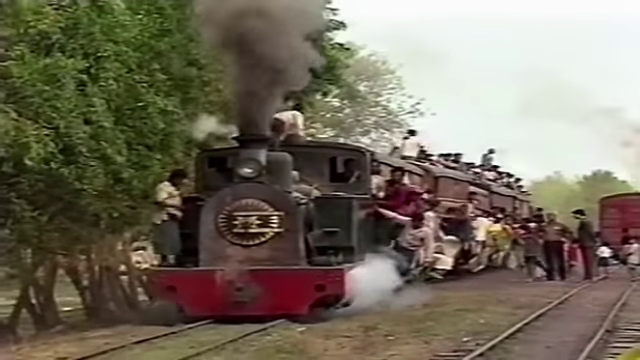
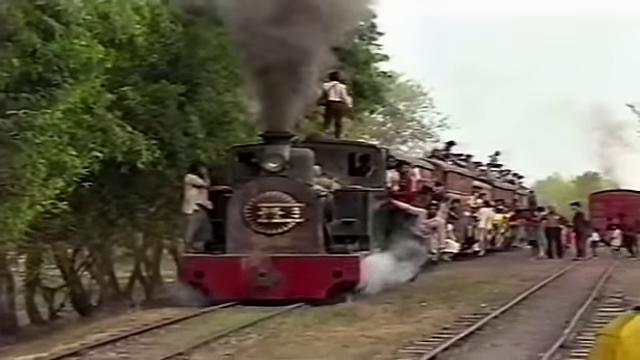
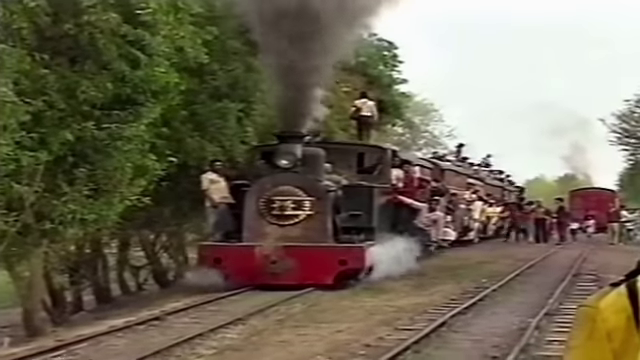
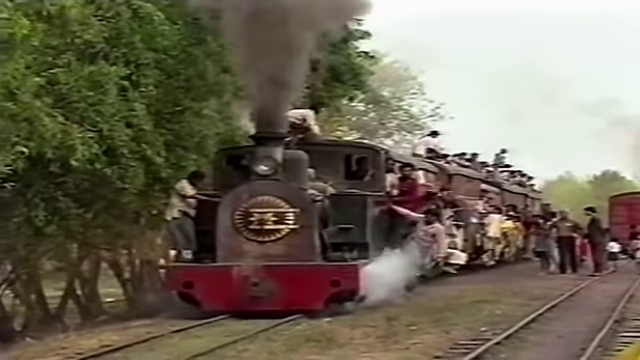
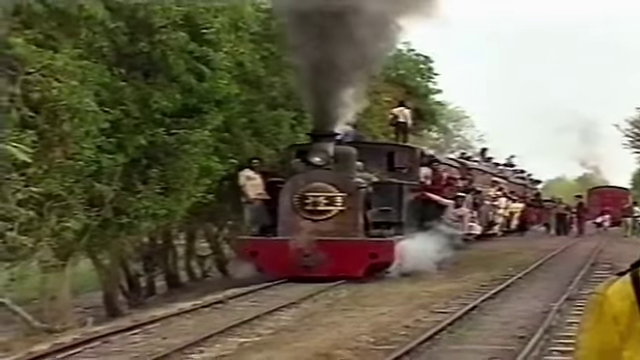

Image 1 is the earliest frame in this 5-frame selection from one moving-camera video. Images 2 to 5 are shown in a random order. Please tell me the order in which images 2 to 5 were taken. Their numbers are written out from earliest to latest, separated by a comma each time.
4, 2, 3, 5
